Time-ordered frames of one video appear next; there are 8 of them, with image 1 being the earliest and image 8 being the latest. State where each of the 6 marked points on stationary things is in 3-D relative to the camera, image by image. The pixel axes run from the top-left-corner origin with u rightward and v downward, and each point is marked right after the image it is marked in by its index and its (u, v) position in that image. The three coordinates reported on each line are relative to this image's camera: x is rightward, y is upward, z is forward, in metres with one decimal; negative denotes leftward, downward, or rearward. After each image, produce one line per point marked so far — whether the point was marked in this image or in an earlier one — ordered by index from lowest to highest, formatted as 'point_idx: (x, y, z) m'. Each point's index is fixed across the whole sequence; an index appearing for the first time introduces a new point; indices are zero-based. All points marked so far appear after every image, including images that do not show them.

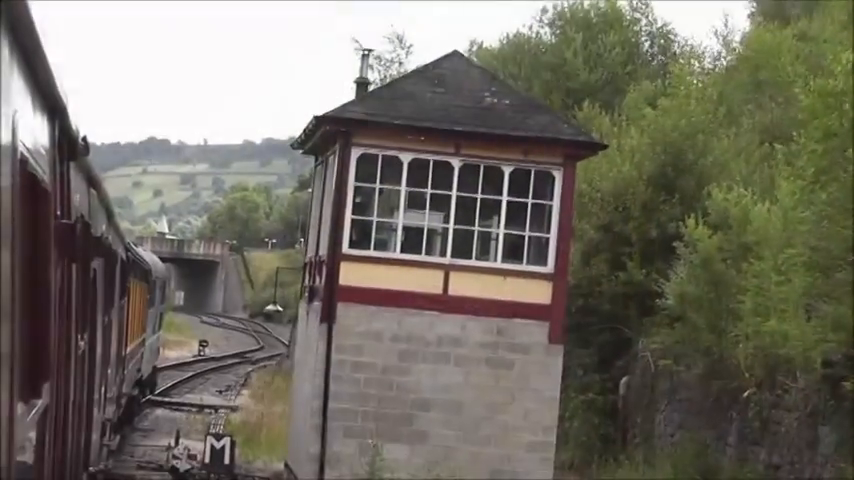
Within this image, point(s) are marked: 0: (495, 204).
0: (+0.5, +0.2, +13.6) m
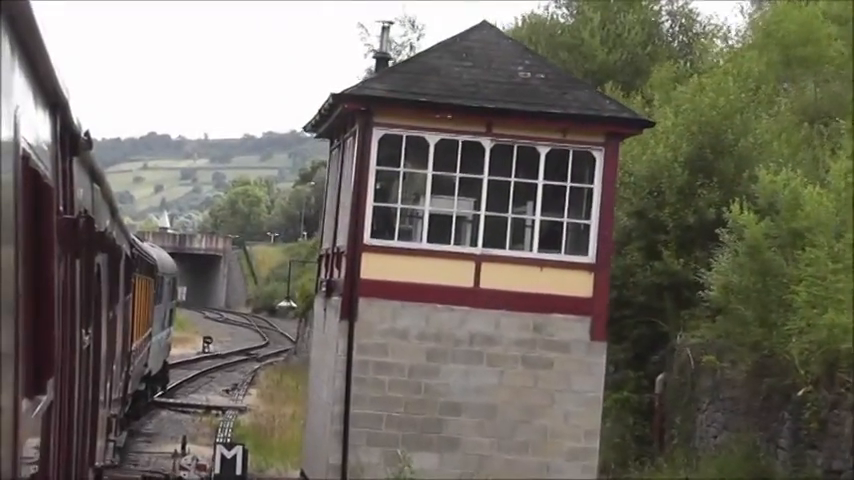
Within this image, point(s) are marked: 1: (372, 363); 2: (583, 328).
0: (+0.6, +0.3, +12.4) m
1: (-0.3, -0.7, +12.1) m
2: (+0.9, -0.5, +12.2) m
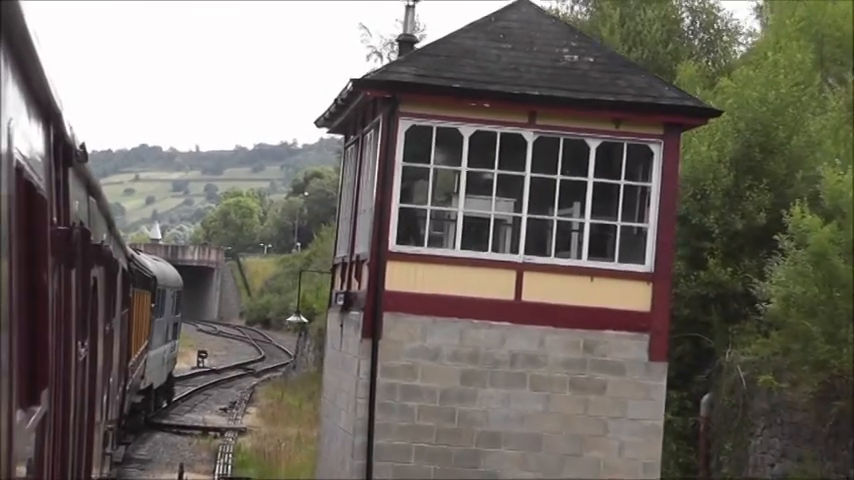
0: (+0.8, +0.3, +10.9) m
1: (-0.1, -0.8, +10.5) m
2: (+1.1, -0.6, +10.7) m
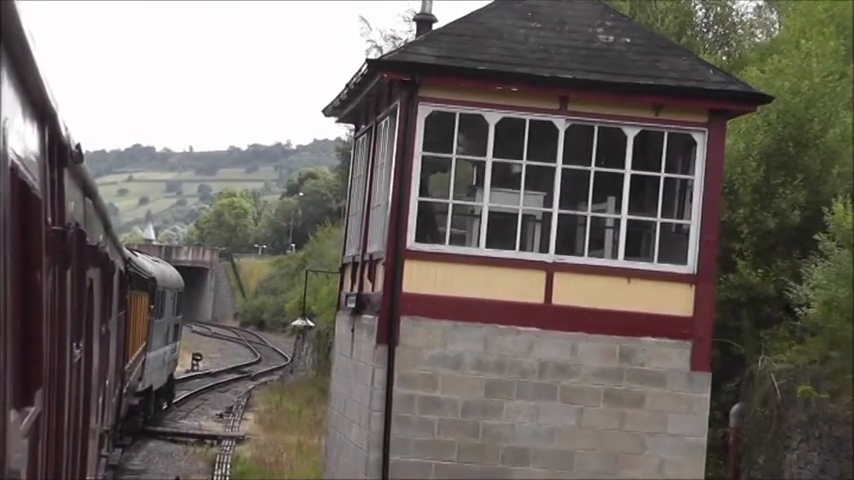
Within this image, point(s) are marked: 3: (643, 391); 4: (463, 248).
0: (+0.9, +0.3, +9.9) m
1: (0.0, -0.7, +9.6) m
2: (+1.2, -0.6, +9.7) m
3: (+1.0, -0.7, +9.7) m
4: (+0.2, 0.0, +9.8) m
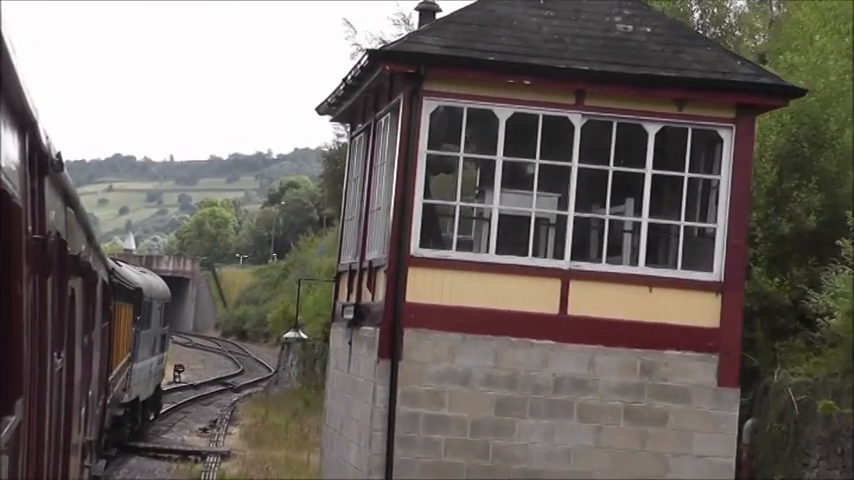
0: (+0.9, +0.3, +9.2) m
1: (0.0, -0.8, +8.9) m
2: (+1.2, -0.6, +9.0) m
3: (+1.0, -0.7, +8.9) m
4: (+0.2, -0.1, +9.1) m
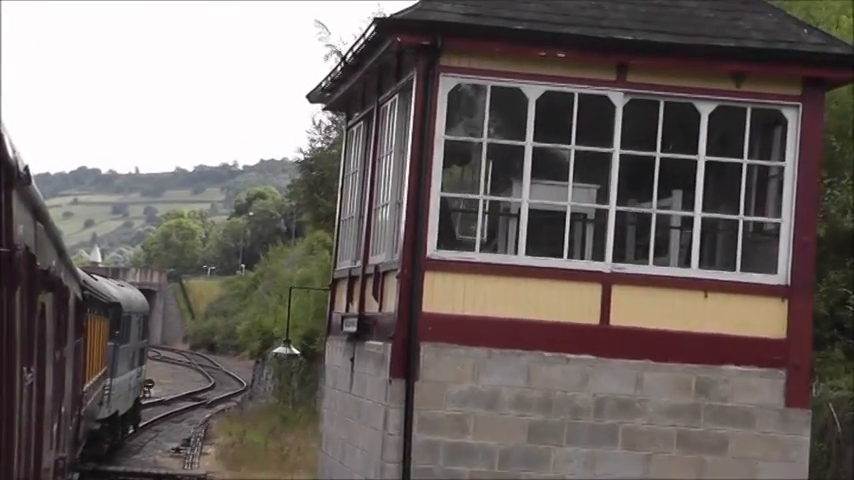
0: (+1.0, +0.3, +8.0) m
1: (+0.1, -0.8, +7.6) m
2: (+1.3, -0.6, +7.8) m
3: (+1.1, -0.7, +7.7) m
4: (+0.3, -0.1, +7.8) m
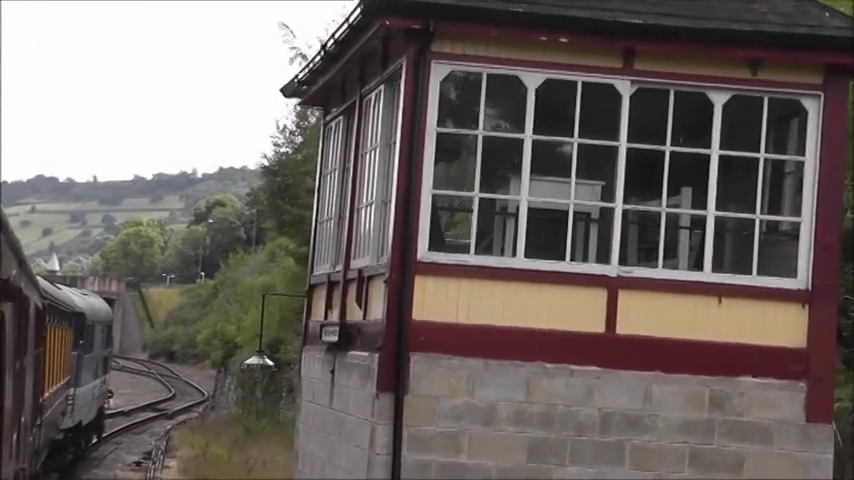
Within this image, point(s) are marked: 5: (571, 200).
0: (+1.0, +0.3, +7.4) m
1: (0.0, -0.8, +7.0) m
2: (+1.3, -0.6, +7.1) m
3: (+1.1, -0.7, +7.1) m
4: (+0.2, -0.1, +7.2) m
5: (+0.5, +0.1, +7.3) m
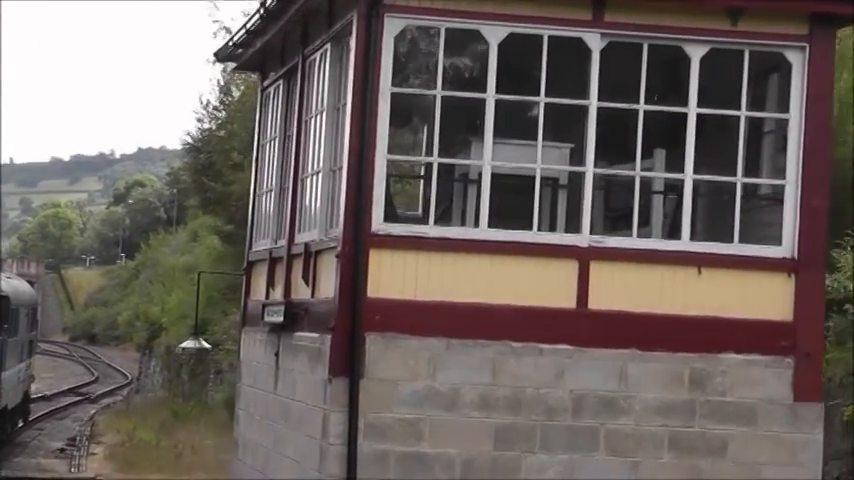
0: (+0.8, +0.4, +6.8) m
1: (-0.1, -0.7, +6.4) m
2: (+1.1, -0.5, +6.6) m
3: (+1.0, -0.6, +6.5) m
4: (+0.1, 0.0, +6.6) m
5: (+0.3, +0.2, +6.7) m
